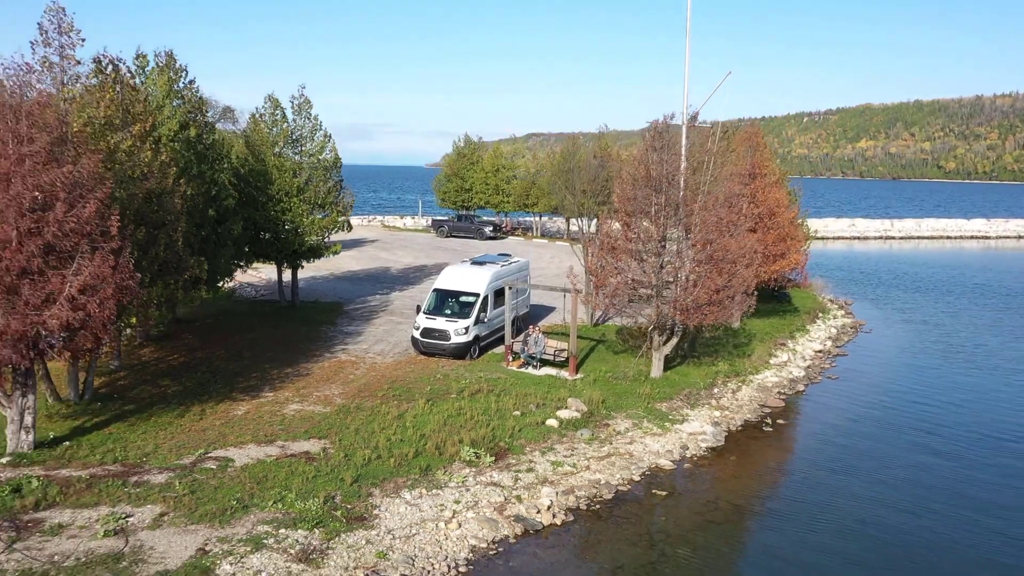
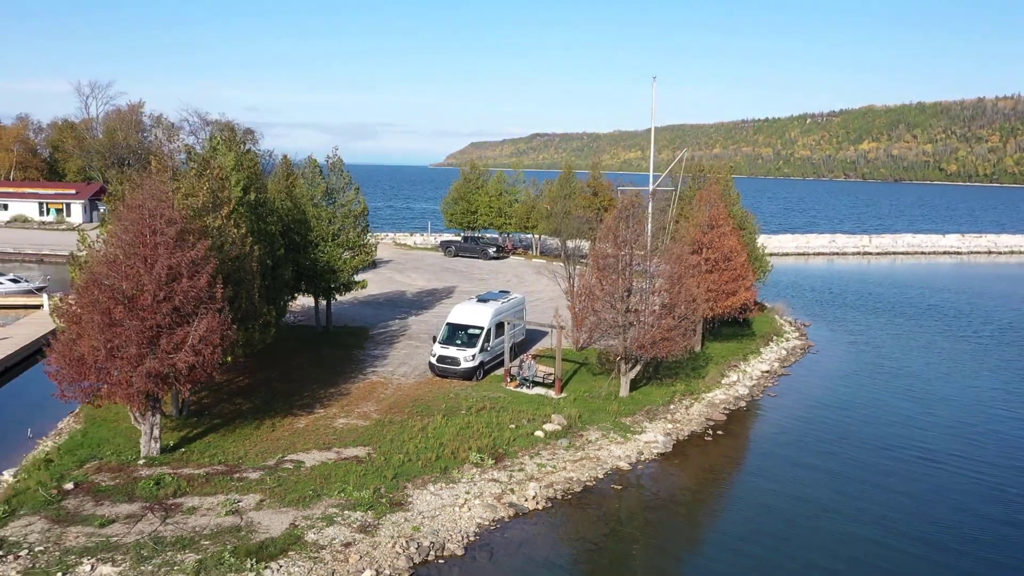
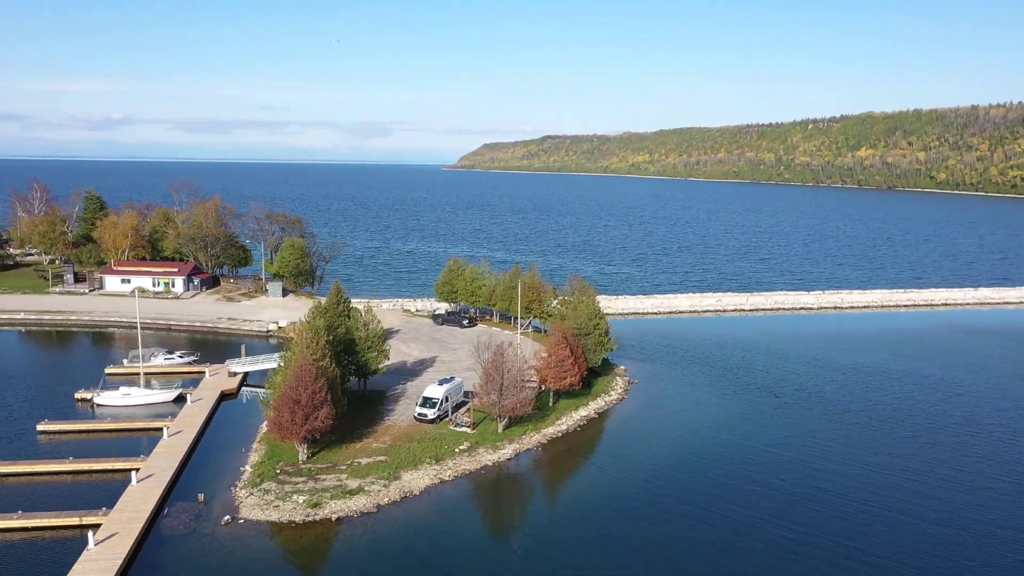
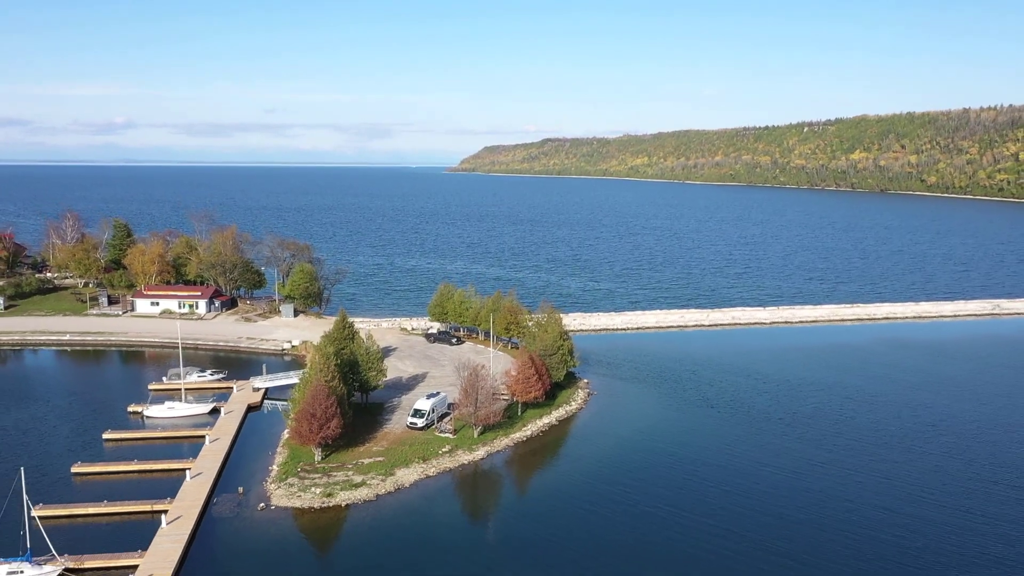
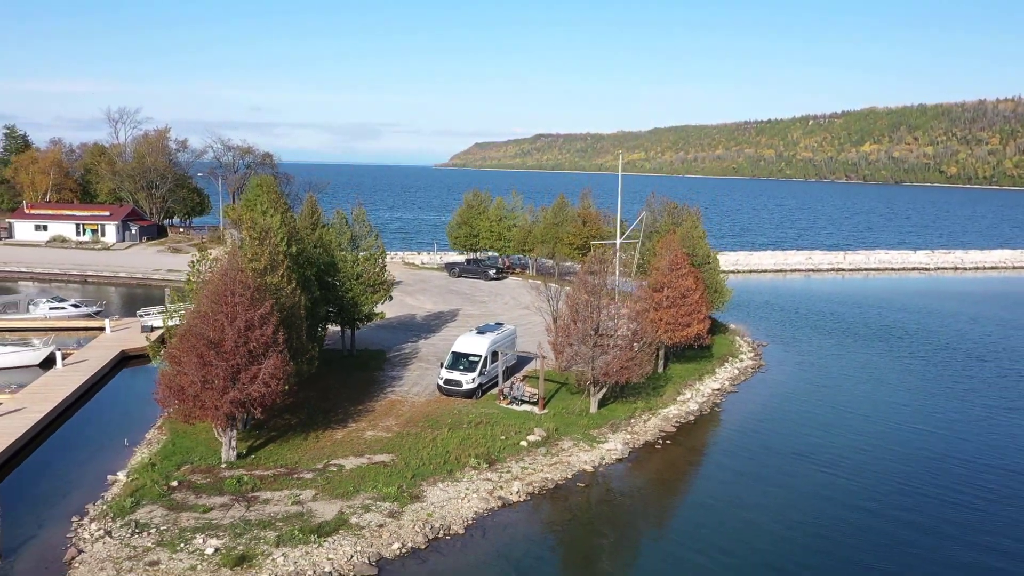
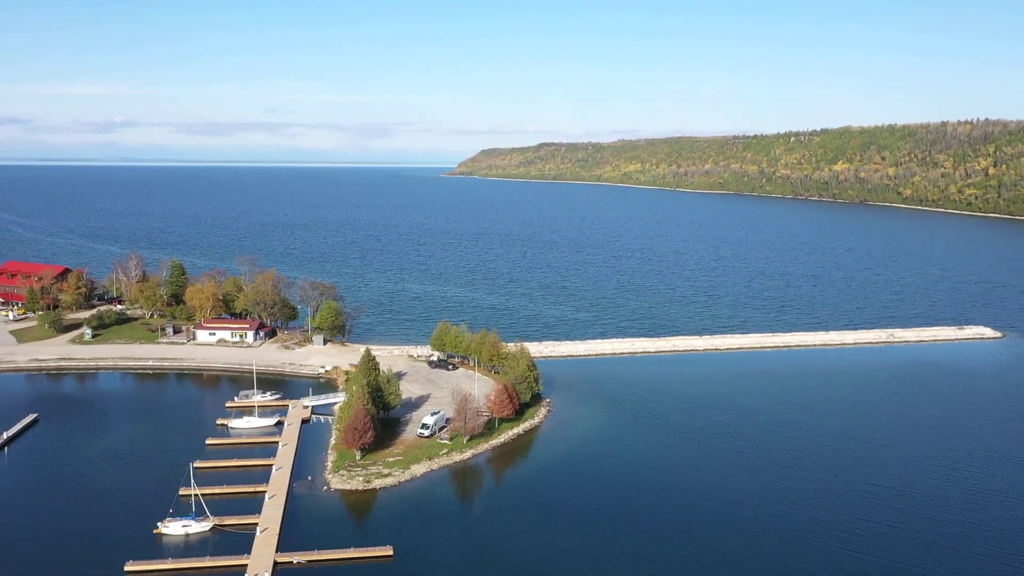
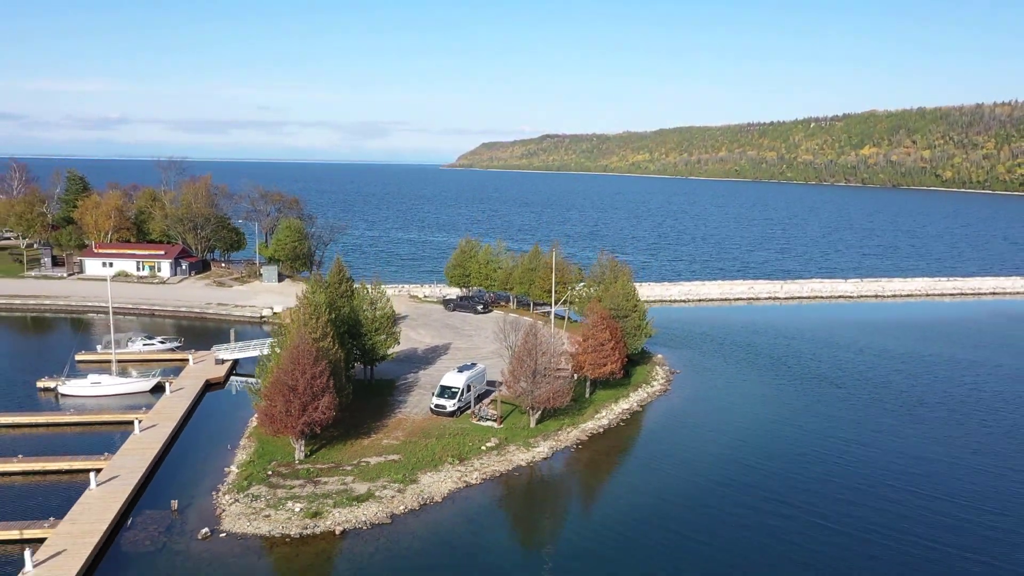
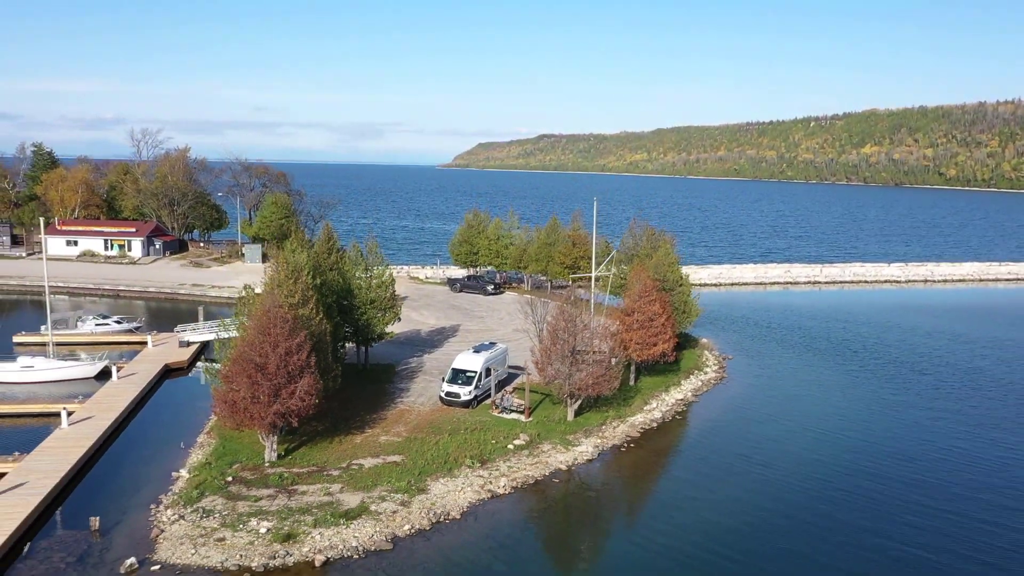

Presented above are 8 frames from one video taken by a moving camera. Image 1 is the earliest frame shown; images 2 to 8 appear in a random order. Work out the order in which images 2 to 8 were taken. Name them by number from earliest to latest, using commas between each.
2, 5, 8, 7, 3, 4, 6
